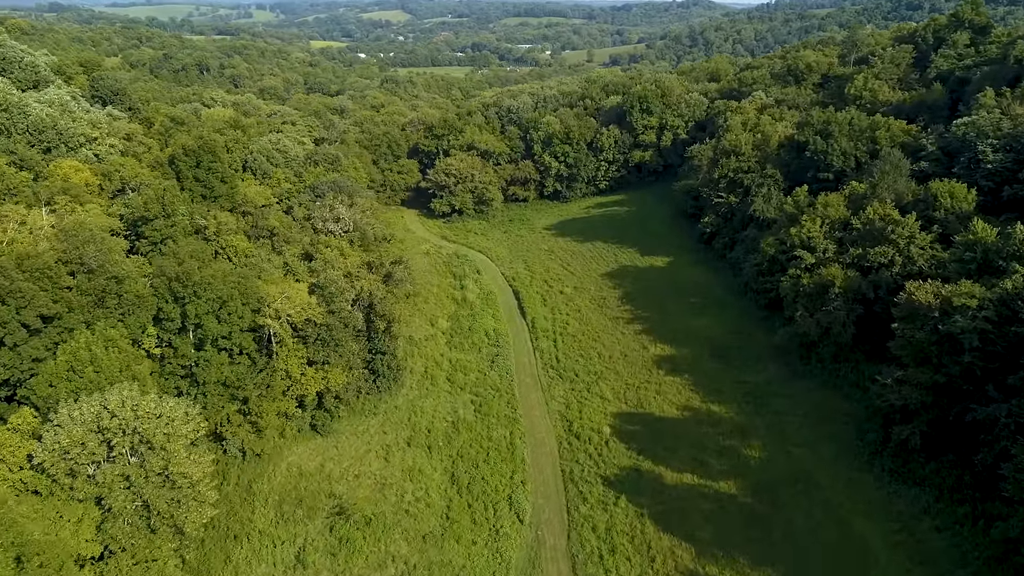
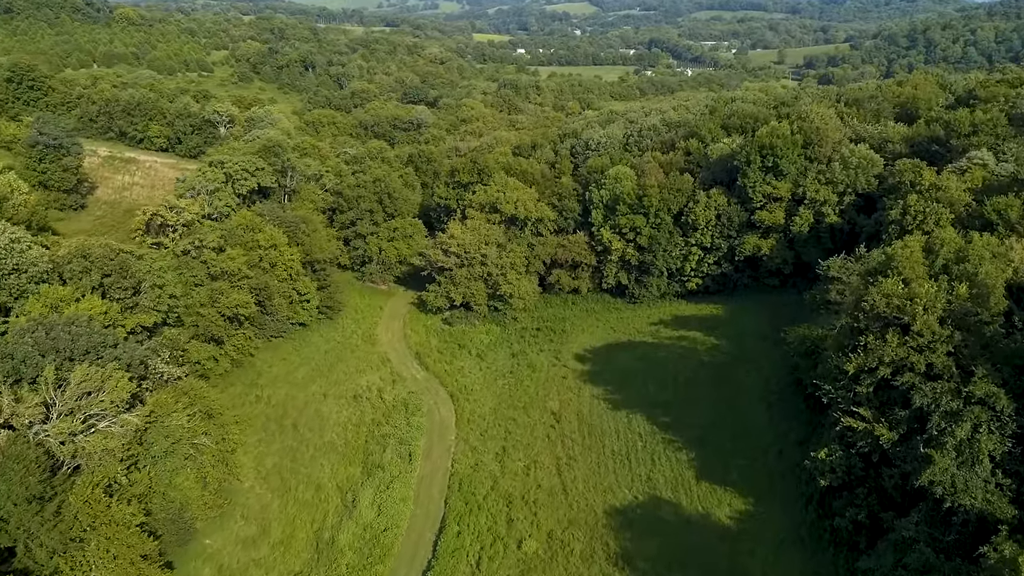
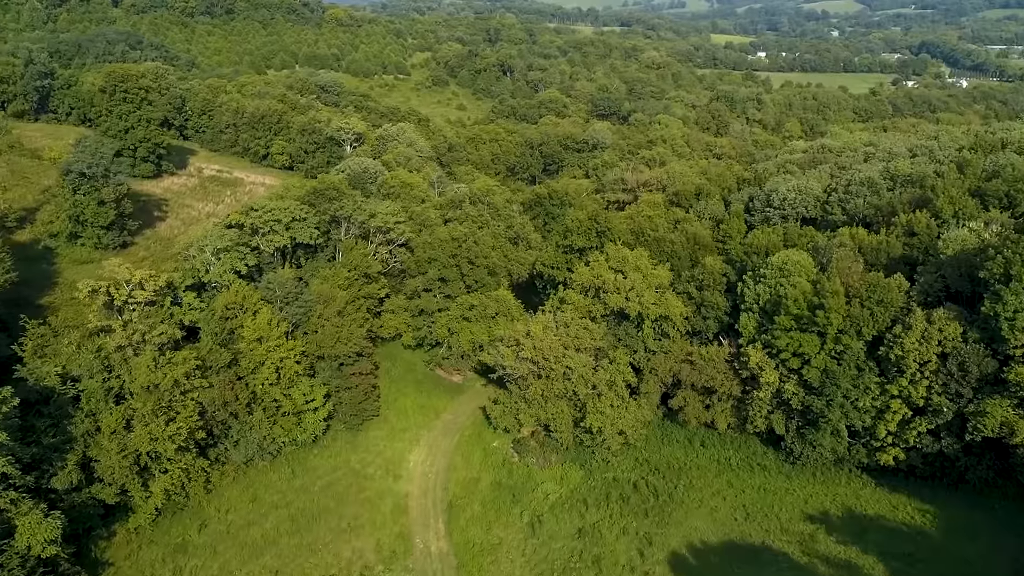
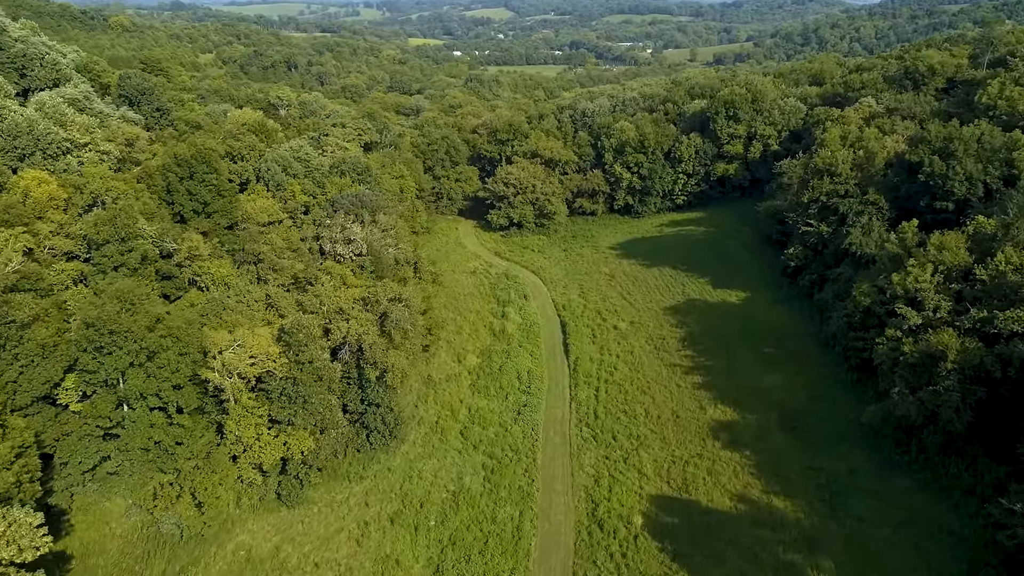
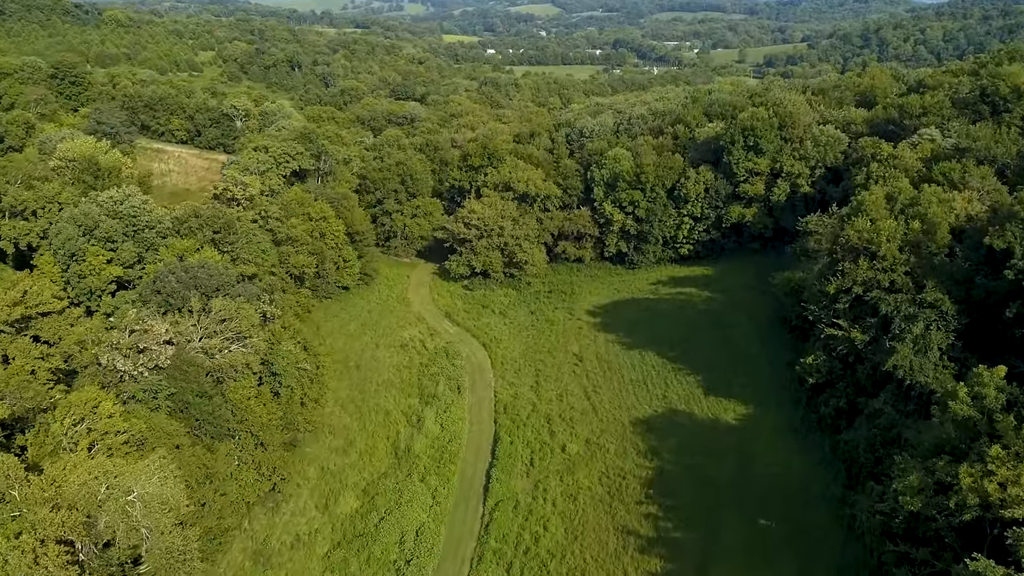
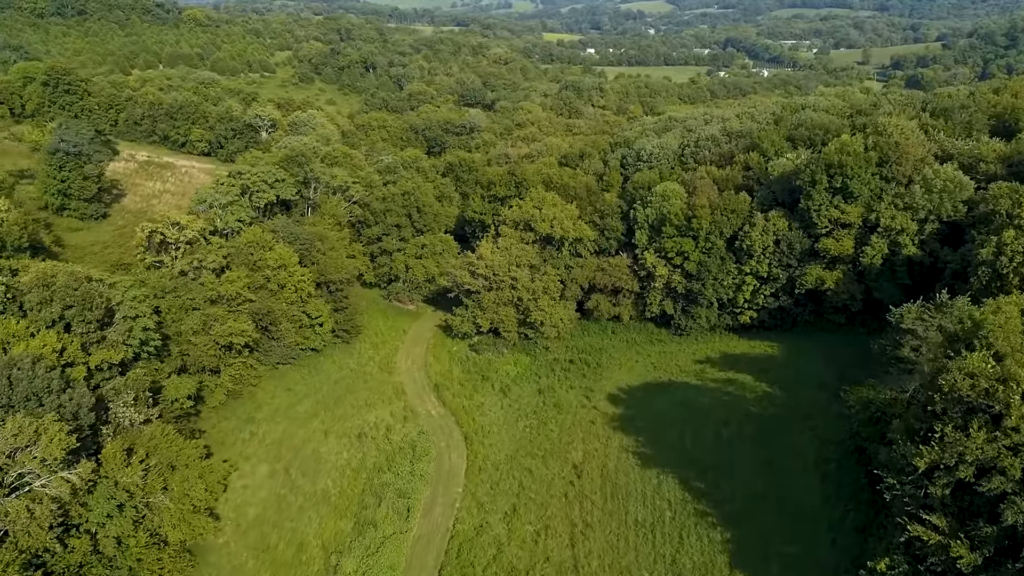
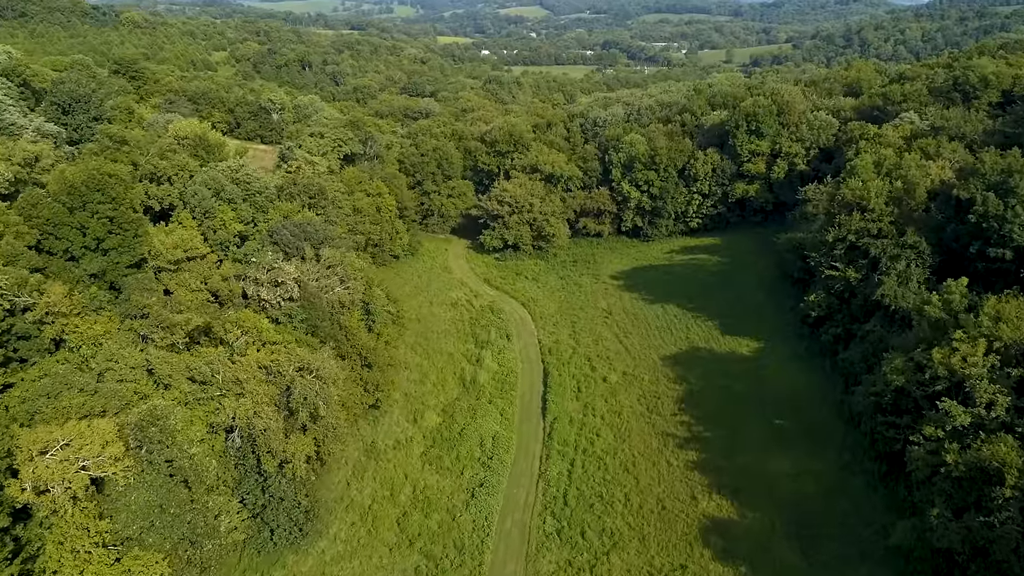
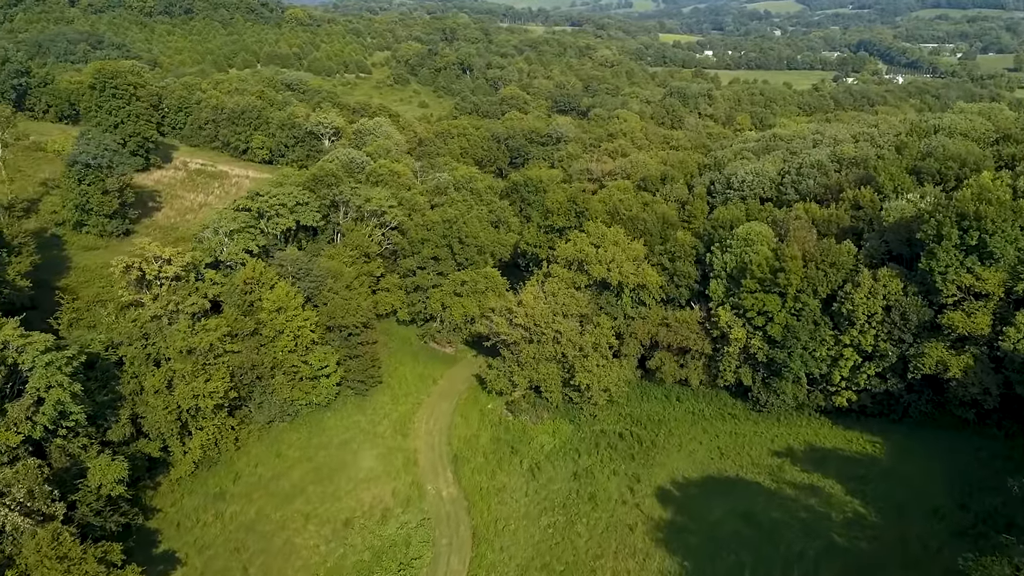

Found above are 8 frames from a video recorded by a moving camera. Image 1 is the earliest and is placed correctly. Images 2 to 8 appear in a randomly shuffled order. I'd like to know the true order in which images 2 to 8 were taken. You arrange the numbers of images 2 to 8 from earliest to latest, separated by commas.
4, 7, 5, 2, 6, 8, 3
